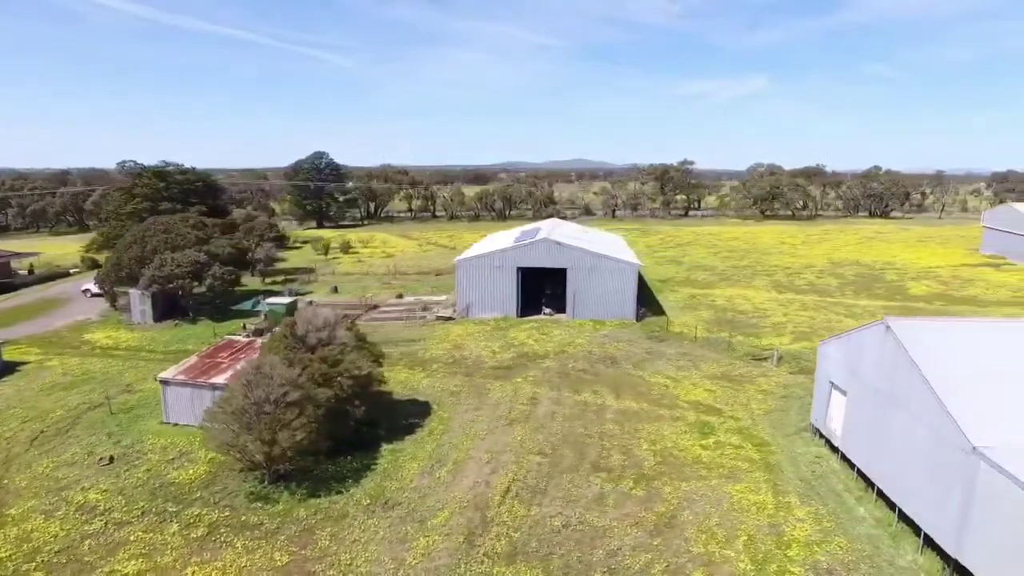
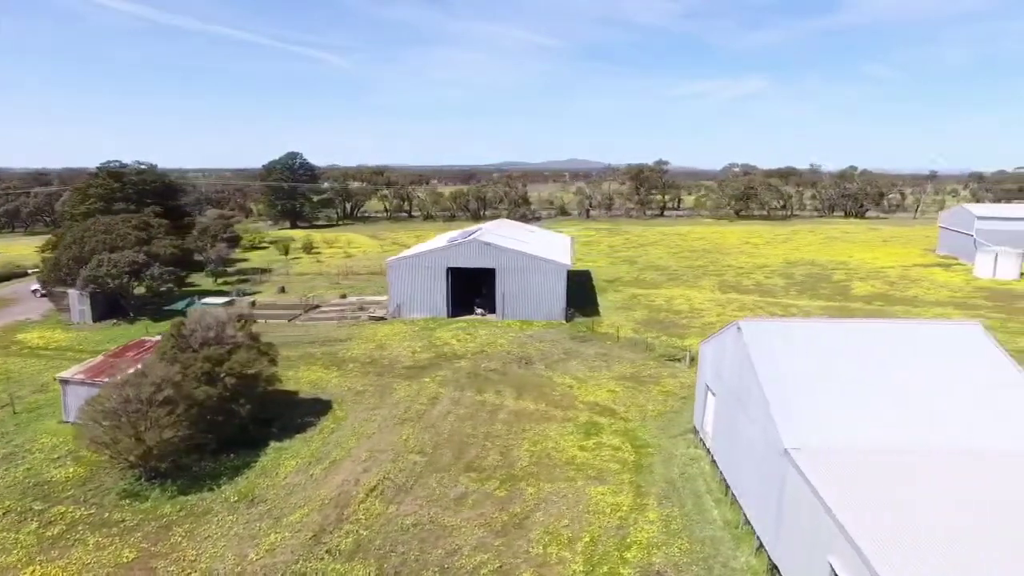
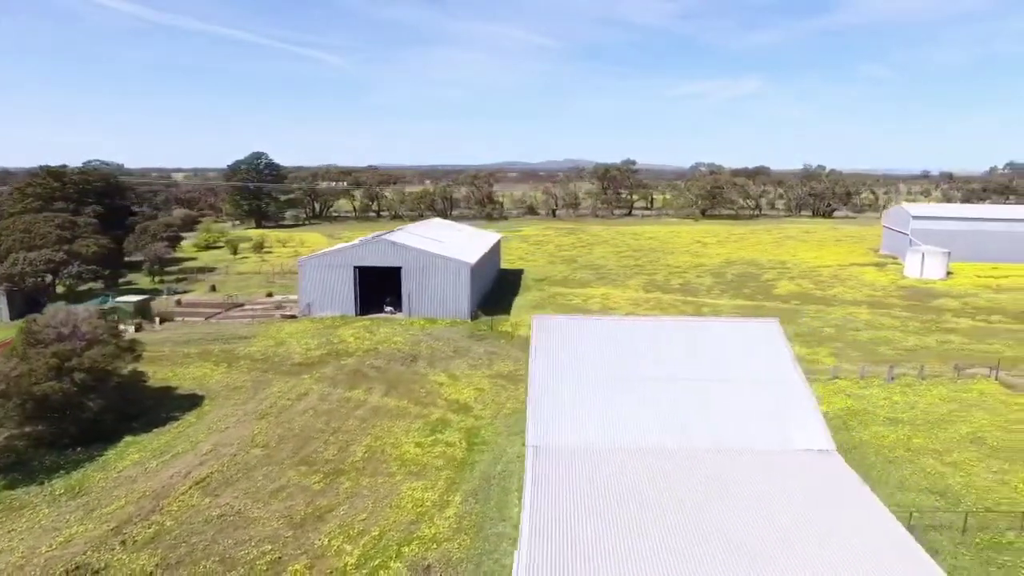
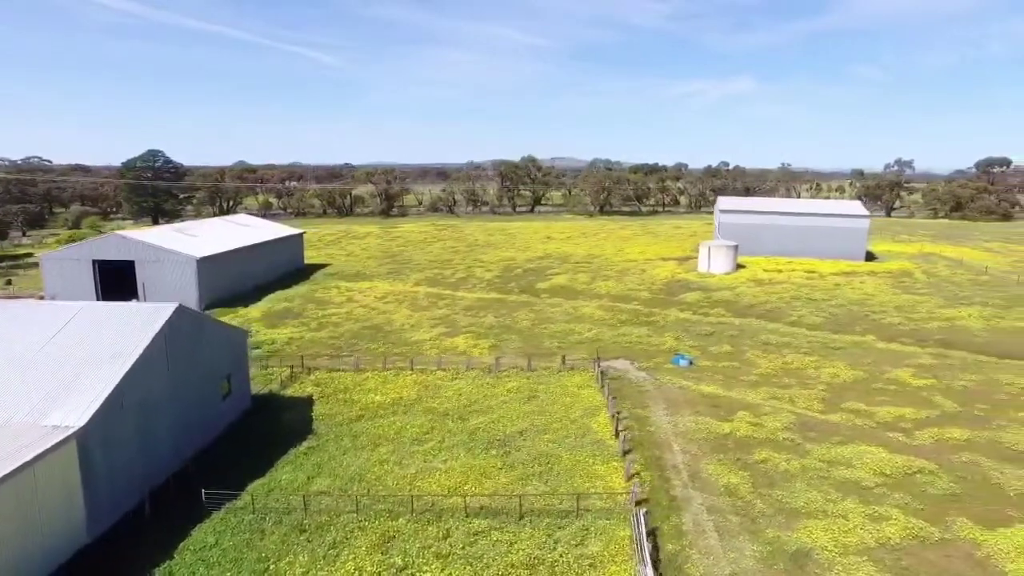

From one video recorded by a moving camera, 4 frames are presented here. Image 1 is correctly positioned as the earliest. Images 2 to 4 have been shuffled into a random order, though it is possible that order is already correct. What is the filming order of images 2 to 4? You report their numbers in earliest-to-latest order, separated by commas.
2, 3, 4
